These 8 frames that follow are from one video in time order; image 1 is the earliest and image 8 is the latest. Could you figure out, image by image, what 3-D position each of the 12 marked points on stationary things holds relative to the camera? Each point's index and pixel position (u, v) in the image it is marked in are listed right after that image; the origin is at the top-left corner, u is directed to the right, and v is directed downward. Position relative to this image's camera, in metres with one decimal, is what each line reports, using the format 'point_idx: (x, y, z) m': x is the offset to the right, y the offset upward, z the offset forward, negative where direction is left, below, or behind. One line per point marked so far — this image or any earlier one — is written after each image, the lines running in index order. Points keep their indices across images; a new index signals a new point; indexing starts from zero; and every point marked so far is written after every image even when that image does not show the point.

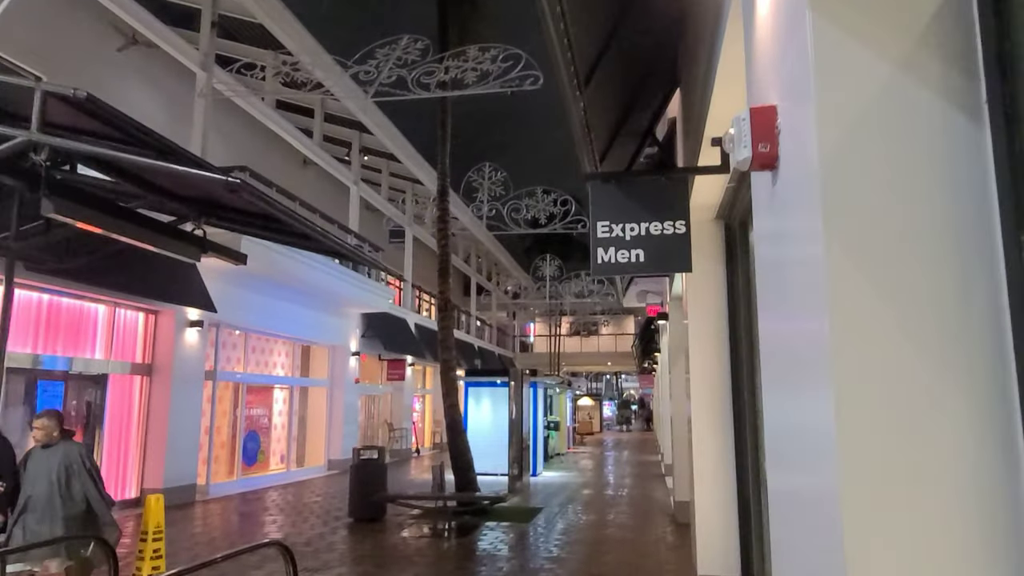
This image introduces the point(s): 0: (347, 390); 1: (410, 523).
0: (-4.5, -2.8, +19.9) m
1: (-1.5, -3.5, +10.7) m
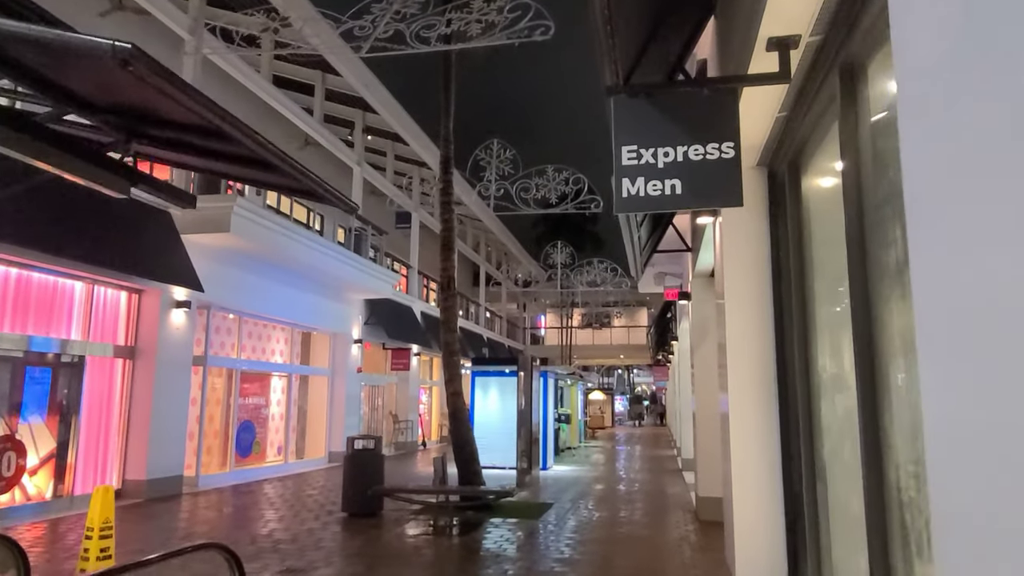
0: (-4.3, -2.4, +19.1) m
1: (-1.4, -3.1, +9.9) m
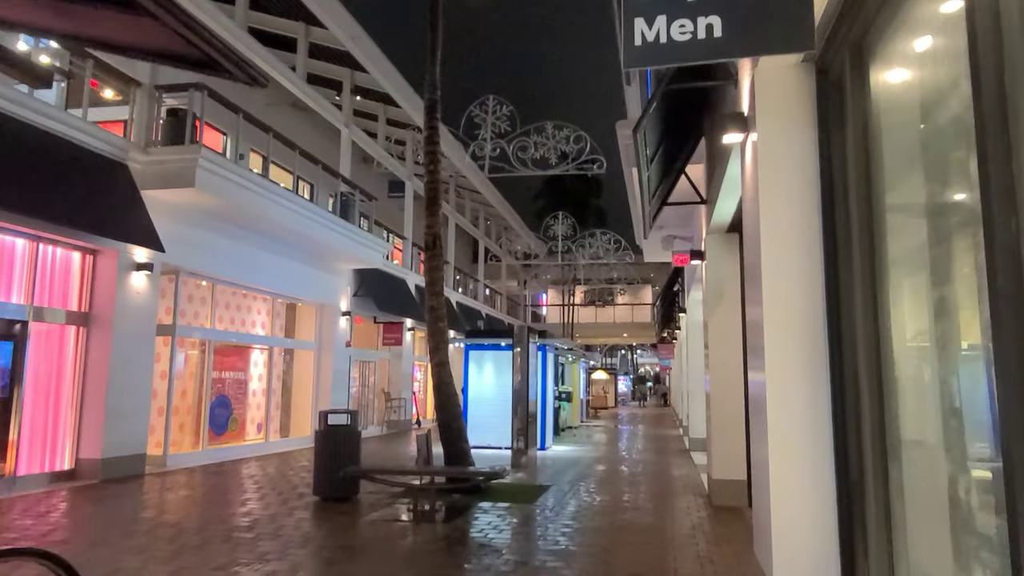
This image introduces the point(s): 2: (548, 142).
0: (-4.3, -1.6, +18.0) m
1: (-1.5, -2.6, +8.9) m
2: (+0.7, +2.9, +14.8) m
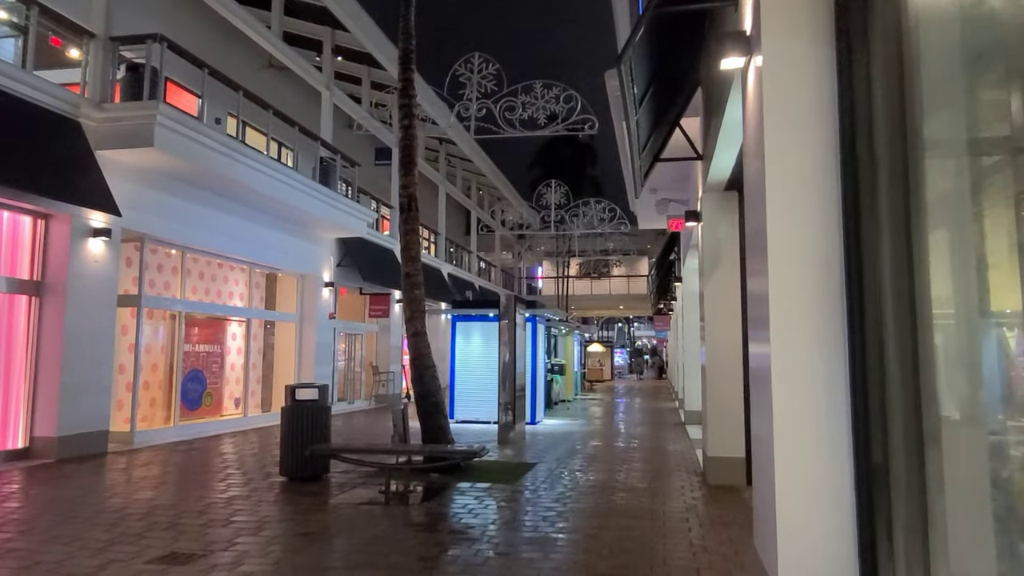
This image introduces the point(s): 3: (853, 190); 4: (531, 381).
0: (-4.6, -0.9, +17.4) m
1: (-1.7, -2.2, +8.3) m
2: (+0.5, +3.6, +14.0) m
3: (+1.6, +0.5, +3.5) m
4: (+0.4, -2.0, +15.8) m
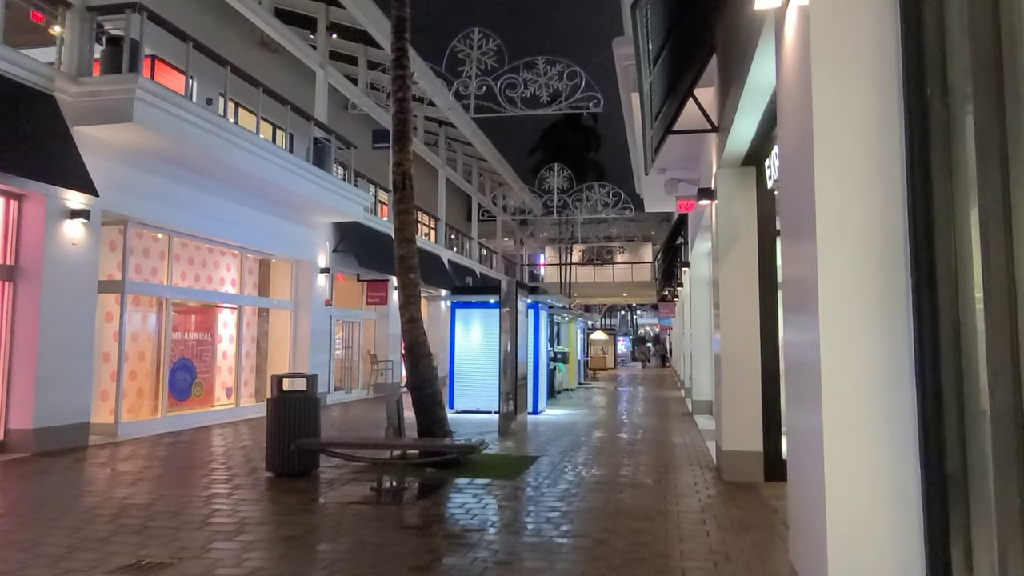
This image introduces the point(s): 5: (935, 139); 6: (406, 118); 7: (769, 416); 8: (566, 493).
0: (-4.5, -0.6, +16.9) m
1: (-1.7, -2.0, +7.7) m
2: (+0.5, +3.8, +13.4) m
3: (+1.6, +0.6, +2.9) m
4: (+0.4, -1.7, +15.3) m
5: (+1.6, +0.6, +2.8) m
6: (-1.3, +2.0, +8.7) m
7: (+2.7, -1.4, +7.7) m
8: (+0.5, -2.0, +7.2) m
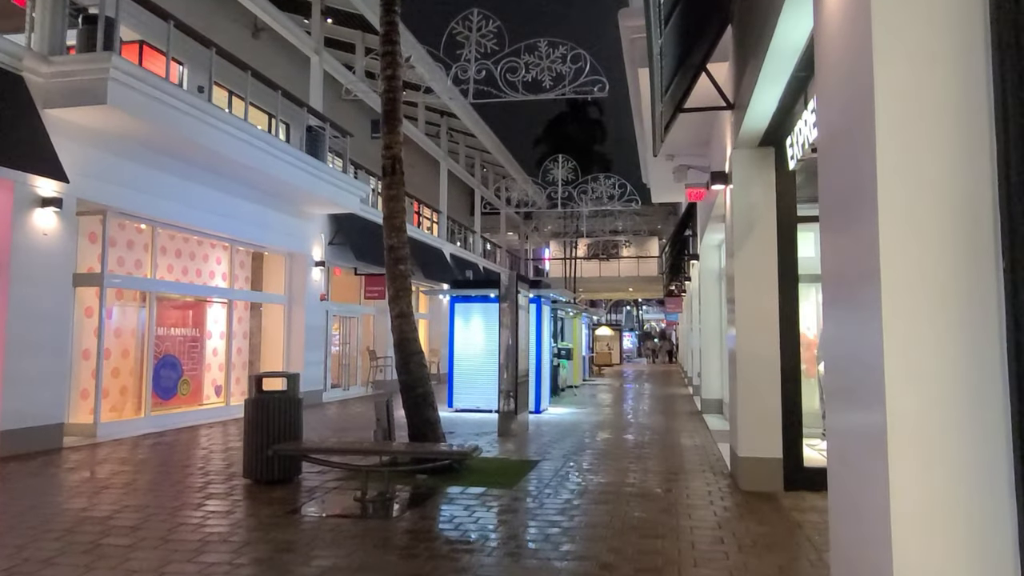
0: (-4.5, -0.5, +16.3) m
1: (-1.7, -1.9, +7.2) m
2: (+0.5, +4.0, +12.8) m
3: (+1.6, +0.6, +2.3) m
4: (+0.5, -1.6, +14.7) m
5: (+1.6, +0.6, +2.2) m
6: (-1.3, +2.1, +8.1) m
7: (+2.7, -1.3, +7.1) m
8: (+0.5, -1.9, +6.6) m
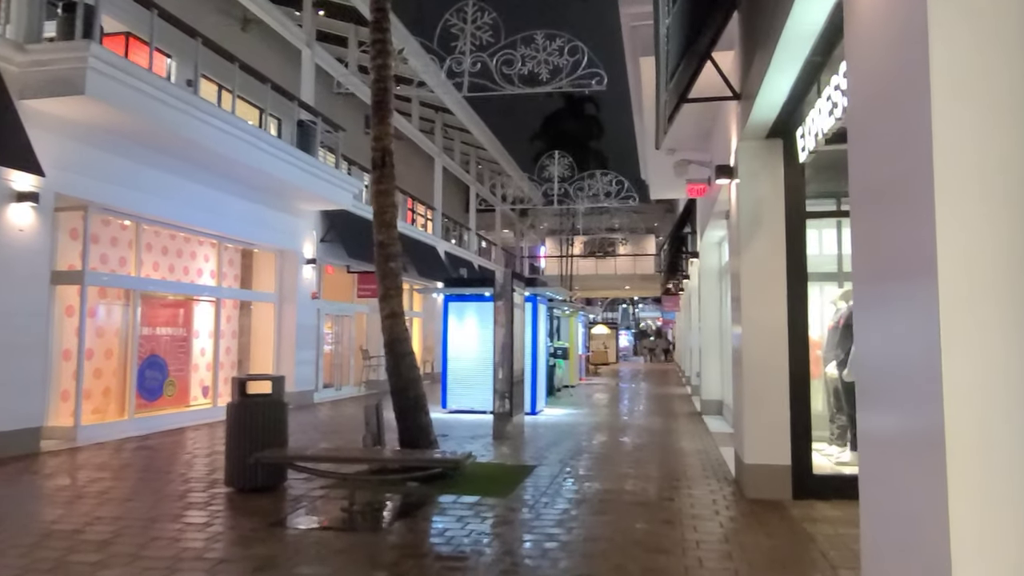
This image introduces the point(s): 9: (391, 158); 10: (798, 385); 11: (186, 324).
0: (-4.6, -0.4, +15.9) m
1: (-1.8, -1.9, +6.8) m
2: (+0.4, +4.0, +12.4) m
3: (+1.5, +0.6, +2.0) m
4: (+0.4, -1.6, +14.4) m
5: (+1.5, +0.6, +1.9) m
6: (-1.3, +2.1, +7.7) m
7: (+2.6, -1.3, +6.8) m
8: (+0.5, -1.9, +6.3) m
9: (-1.3, +1.4, +7.7) m
10: (+2.7, -0.9, +6.8) m
11: (-5.8, -0.6, +13.1) m
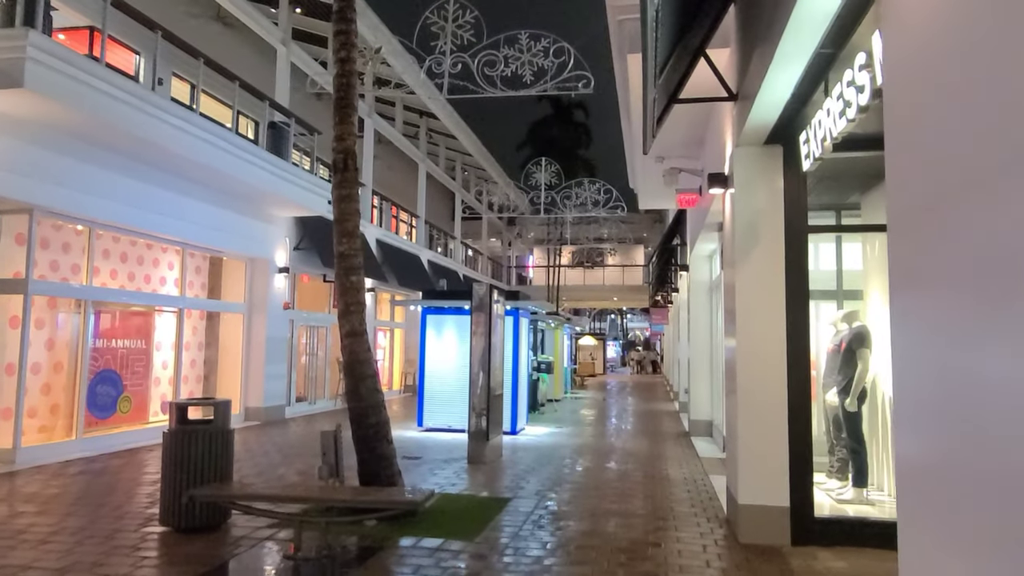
0: (-5.0, -0.6, +15.2) m
1: (-2.1, -2.1, +6.1) m
2: (+0.2, +3.8, +11.8) m
3: (+1.4, +0.5, +1.3) m
4: (0.0, -1.8, +13.7) m
5: (+1.4, +0.5, +1.2) m
6: (-1.6, +2.0, +7.1) m
7: (+2.4, -1.4, +6.1) m
8: (+0.2, -2.1, +5.6) m
9: (-1.5, +1.2, +7.0) m
10: (+2.4, -1.1, +6.2) m
11: (-6.2, -0.8, +12.3) m
